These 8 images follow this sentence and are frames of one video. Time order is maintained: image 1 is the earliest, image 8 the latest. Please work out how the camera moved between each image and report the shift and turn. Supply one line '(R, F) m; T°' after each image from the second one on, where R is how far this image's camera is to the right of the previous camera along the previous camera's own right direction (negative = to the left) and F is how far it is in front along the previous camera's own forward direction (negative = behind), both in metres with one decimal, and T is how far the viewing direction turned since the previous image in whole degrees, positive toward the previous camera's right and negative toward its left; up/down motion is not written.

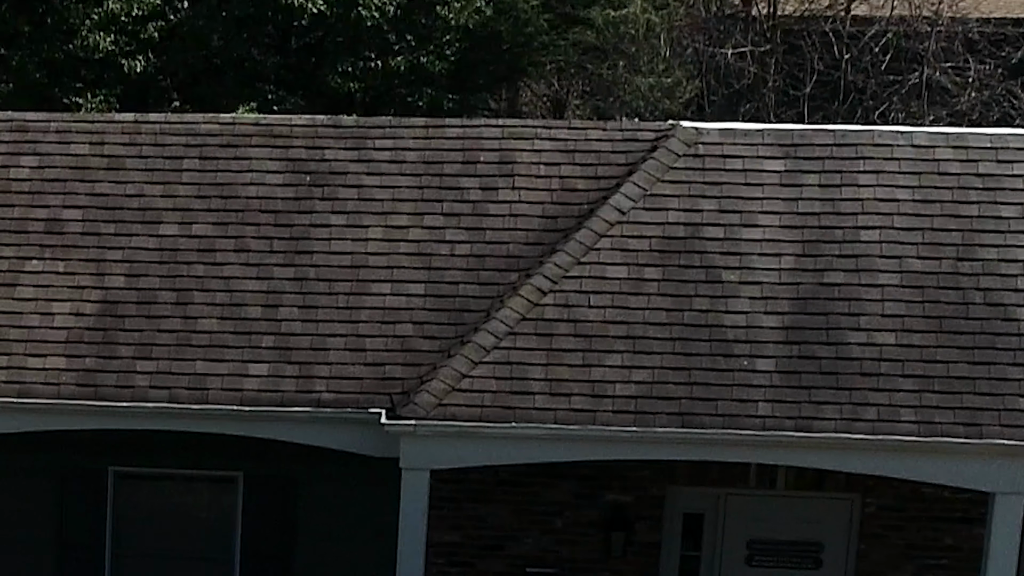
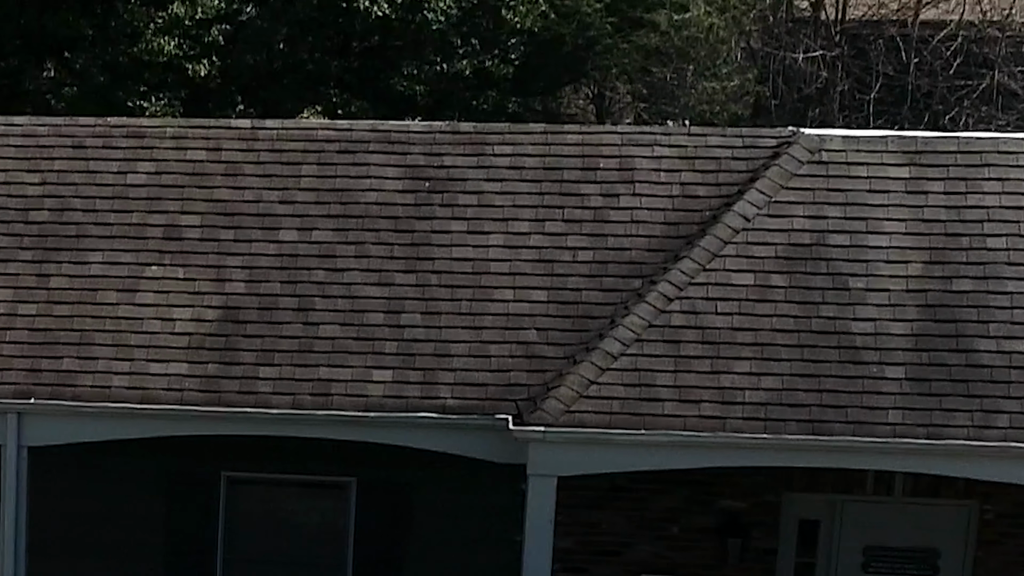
(-0.7, 0.0) m; 0°
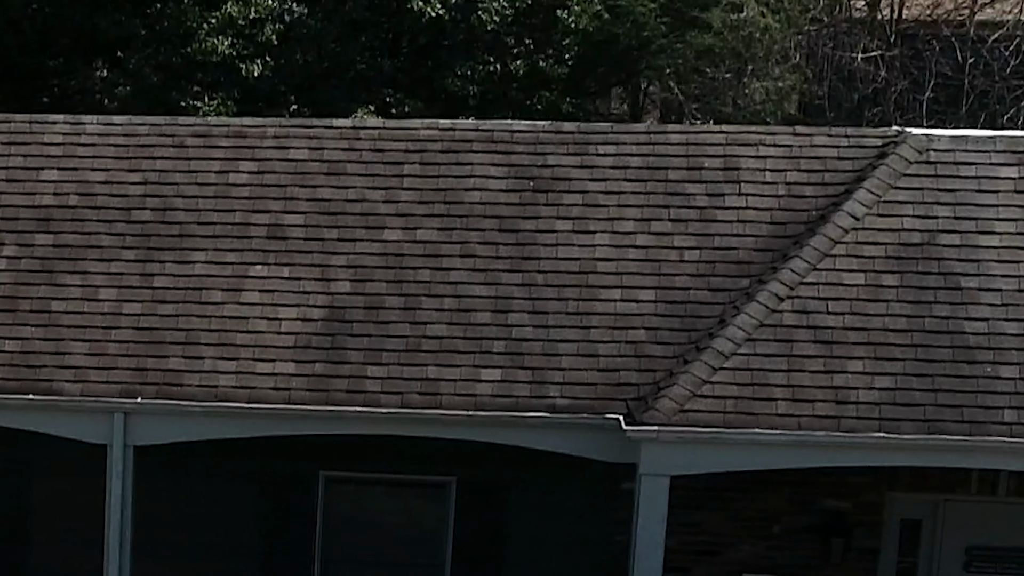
(-0.6, 0.0) m; 0°
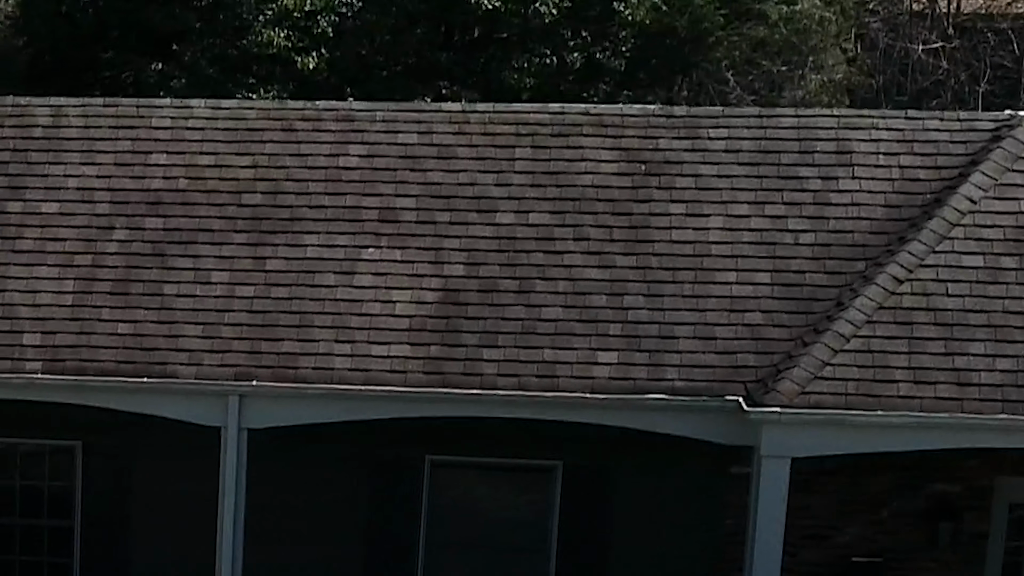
(-0.7, 0.0) m; 0°
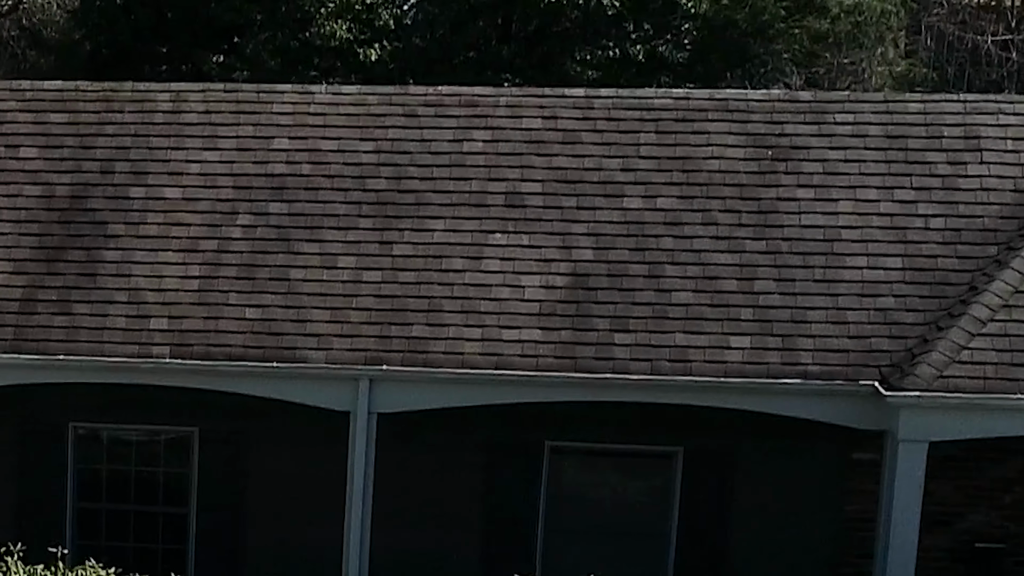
(-0.8, 0.0) m; 0°
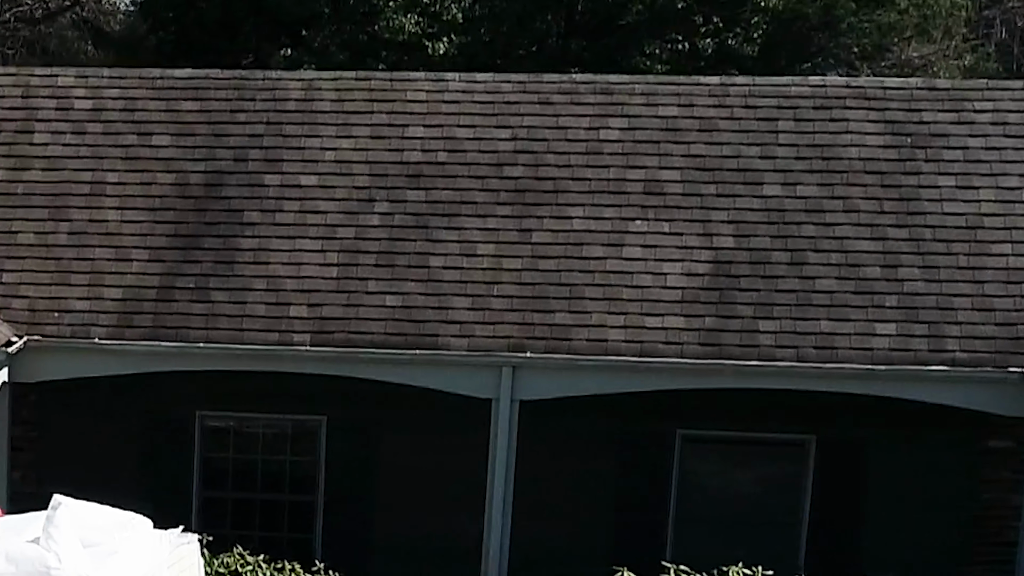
(-0.8, 0.0) m; 0°
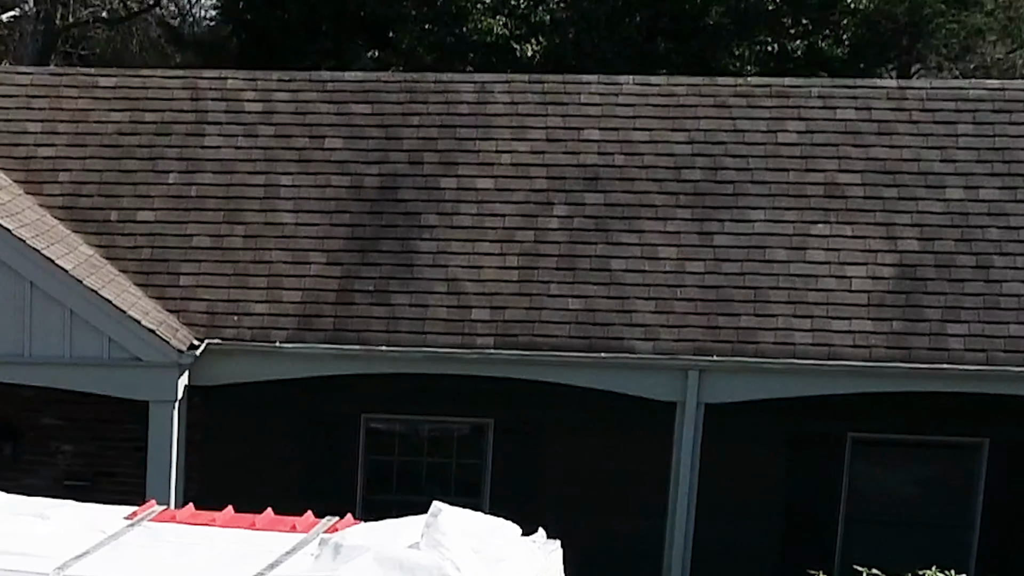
(-1.1, 0.0) m; 0°
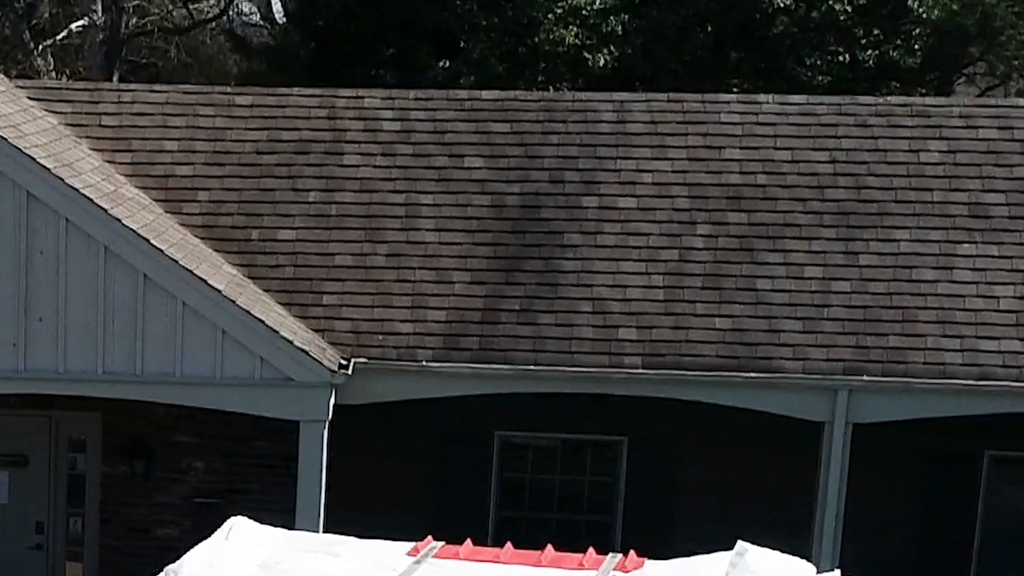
(-0.9, 0.0) m; 0°
